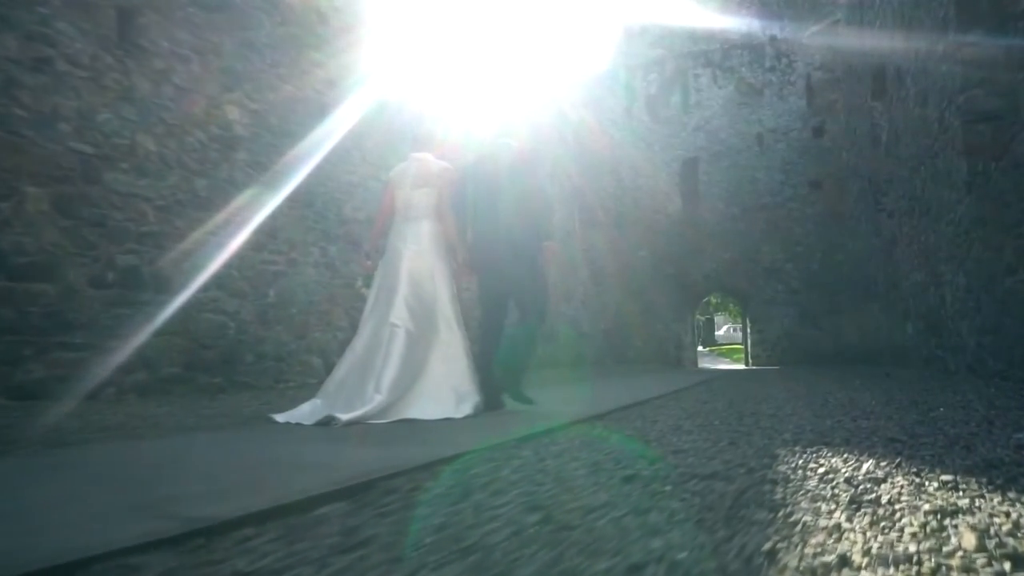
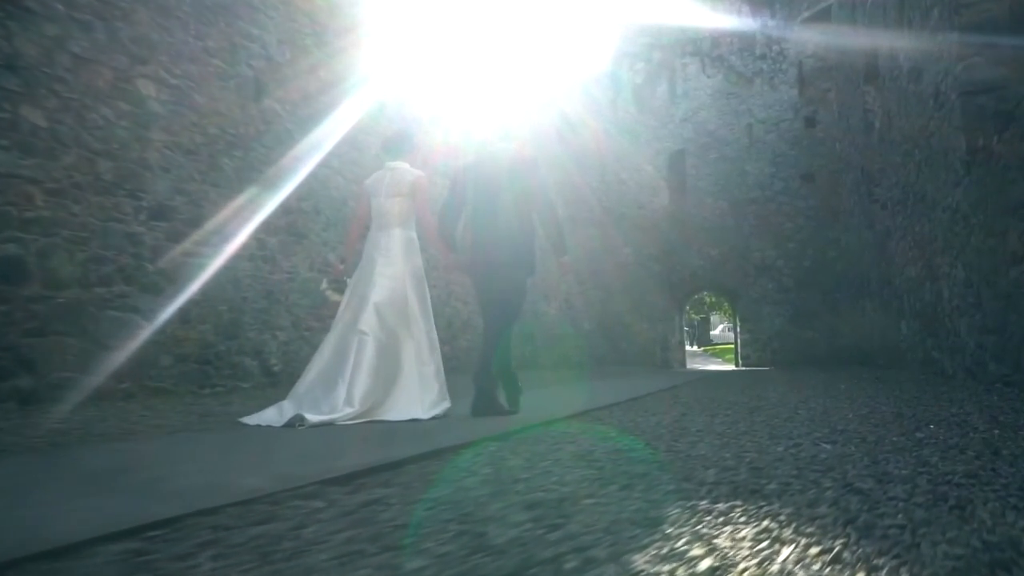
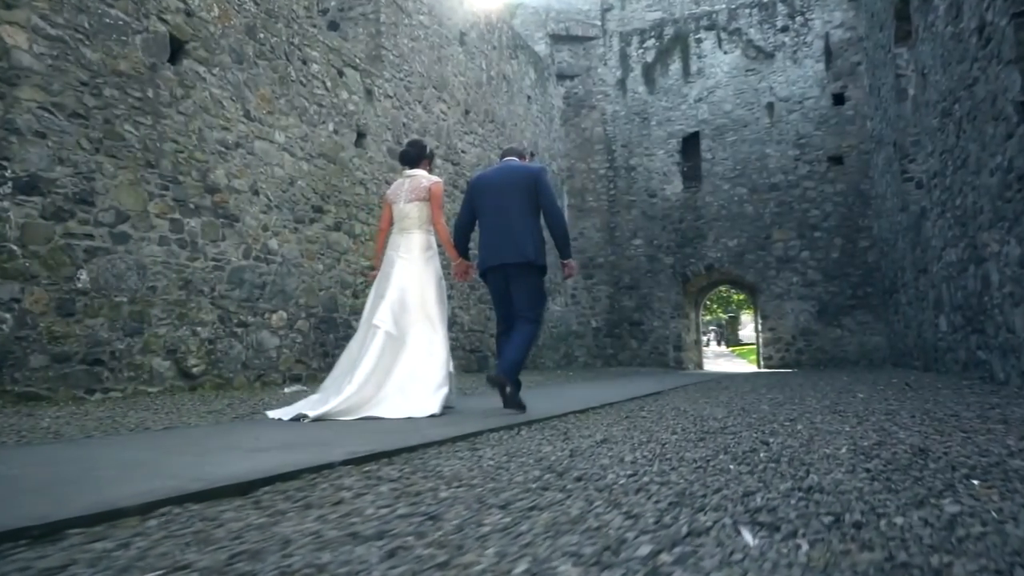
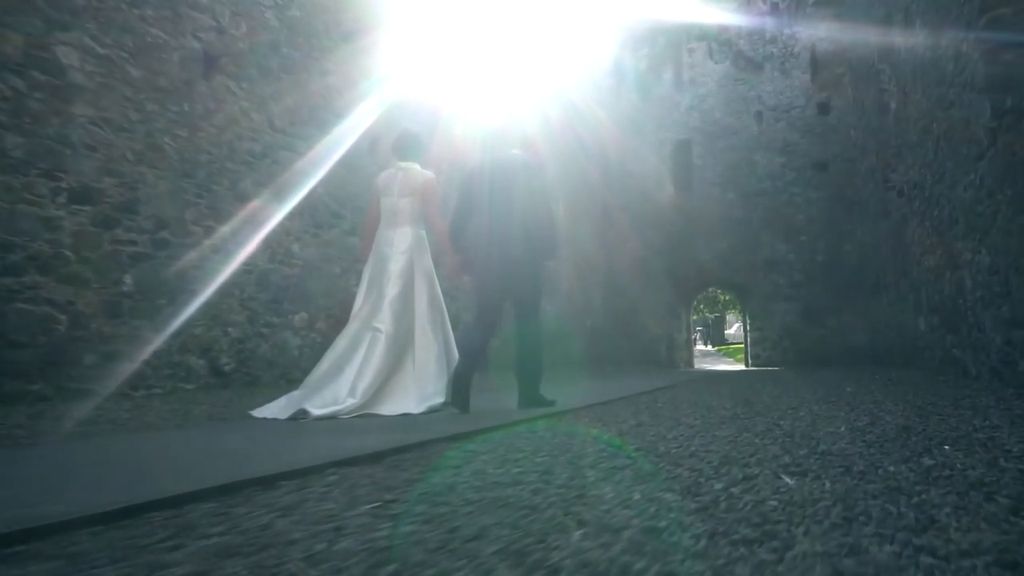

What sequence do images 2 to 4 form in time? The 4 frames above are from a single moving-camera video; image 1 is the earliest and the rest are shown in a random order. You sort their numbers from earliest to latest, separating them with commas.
2, 4, 3
